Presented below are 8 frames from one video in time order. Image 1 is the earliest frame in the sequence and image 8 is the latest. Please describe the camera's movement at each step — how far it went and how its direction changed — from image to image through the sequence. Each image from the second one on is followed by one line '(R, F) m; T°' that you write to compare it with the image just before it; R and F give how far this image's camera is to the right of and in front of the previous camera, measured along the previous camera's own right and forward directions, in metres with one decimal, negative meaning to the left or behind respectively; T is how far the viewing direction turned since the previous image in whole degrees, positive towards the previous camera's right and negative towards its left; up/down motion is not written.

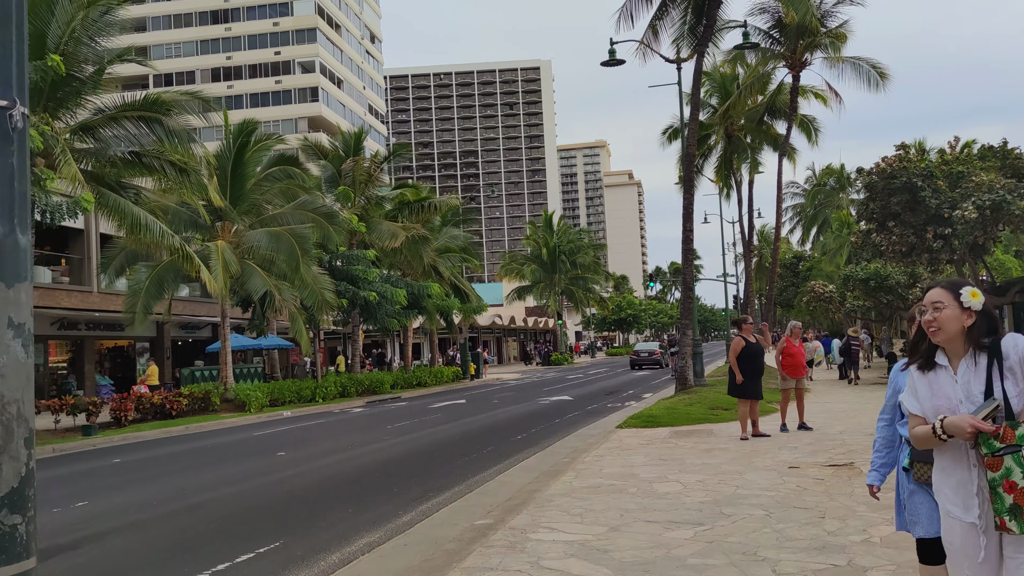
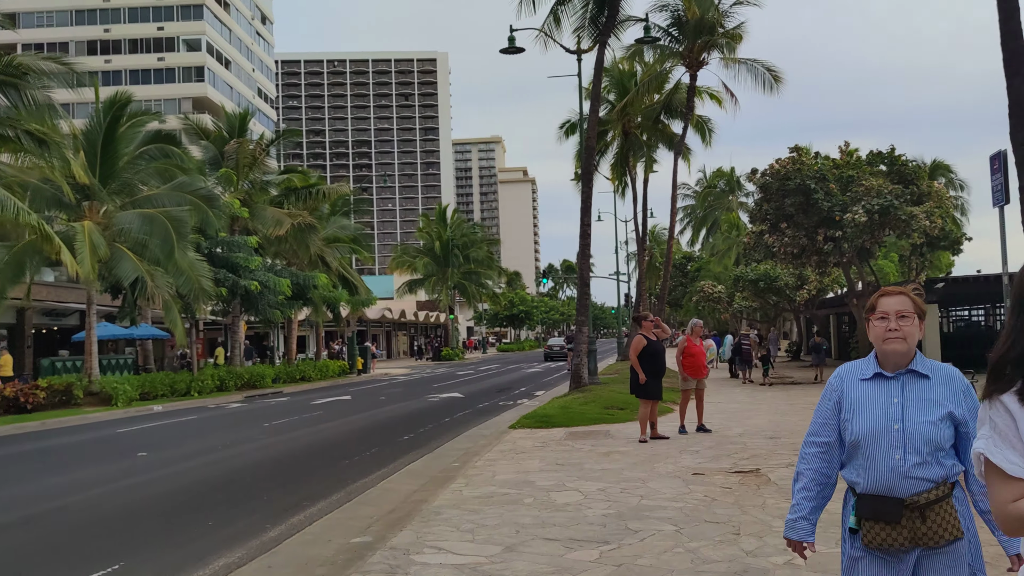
(0.0, +0.7) m; +6°
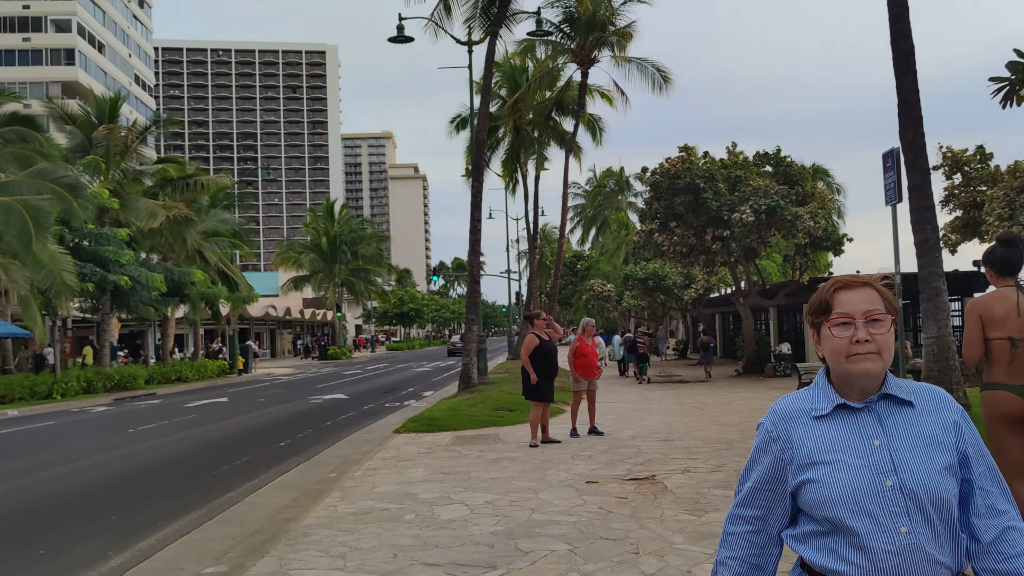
(+0.1, +0.6) m; +7°
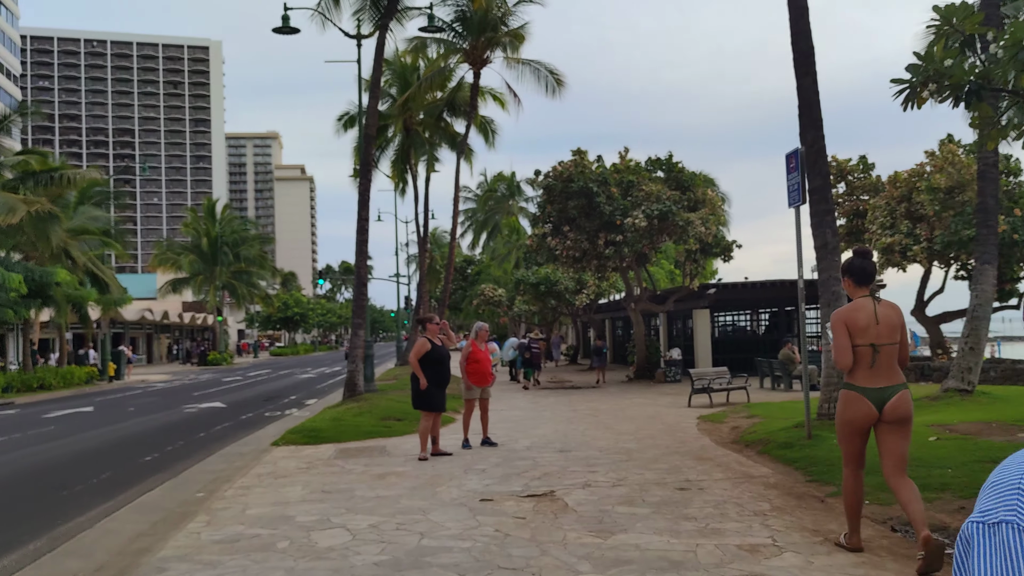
(0.0, +0.6) m; +7°
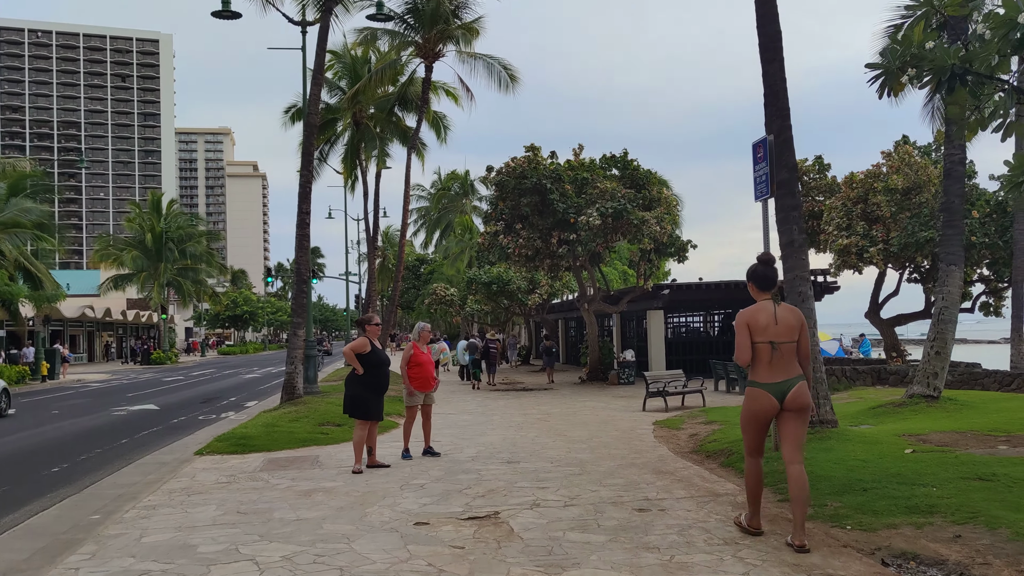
(+0.1, +0.7) m; +3°
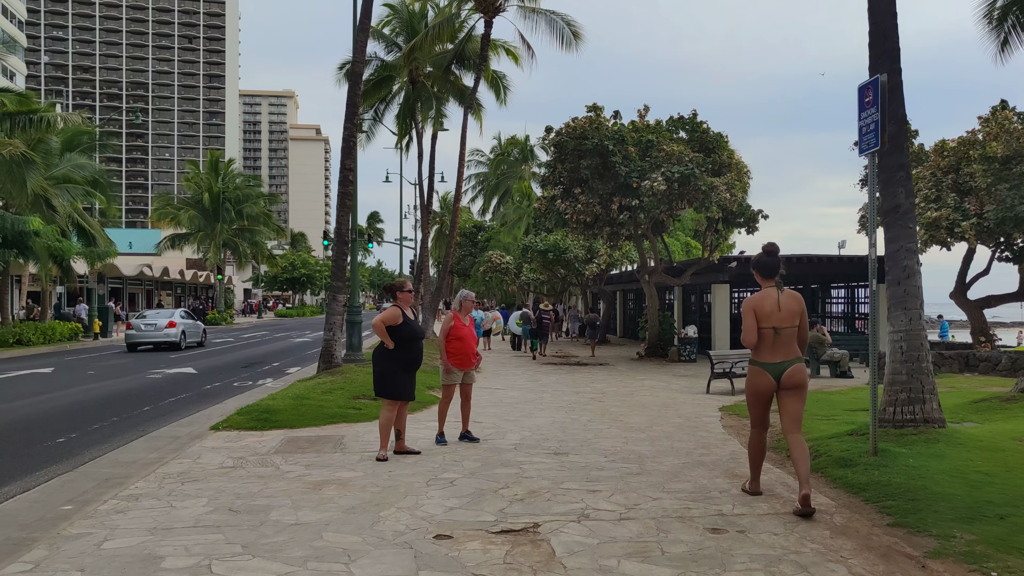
(0.0, +1.2) m; -3°
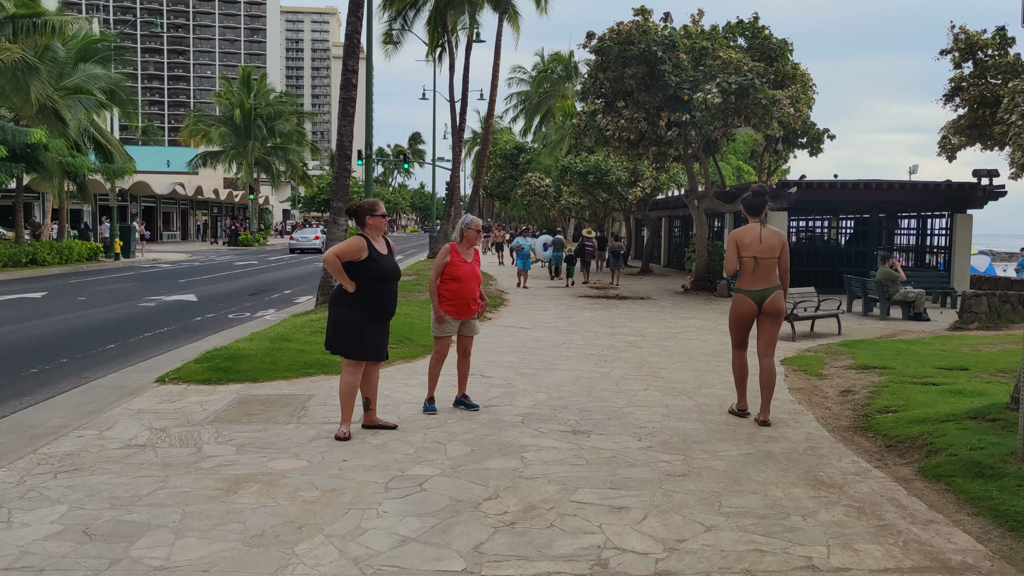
(+0.2, +1.9) m; -3°
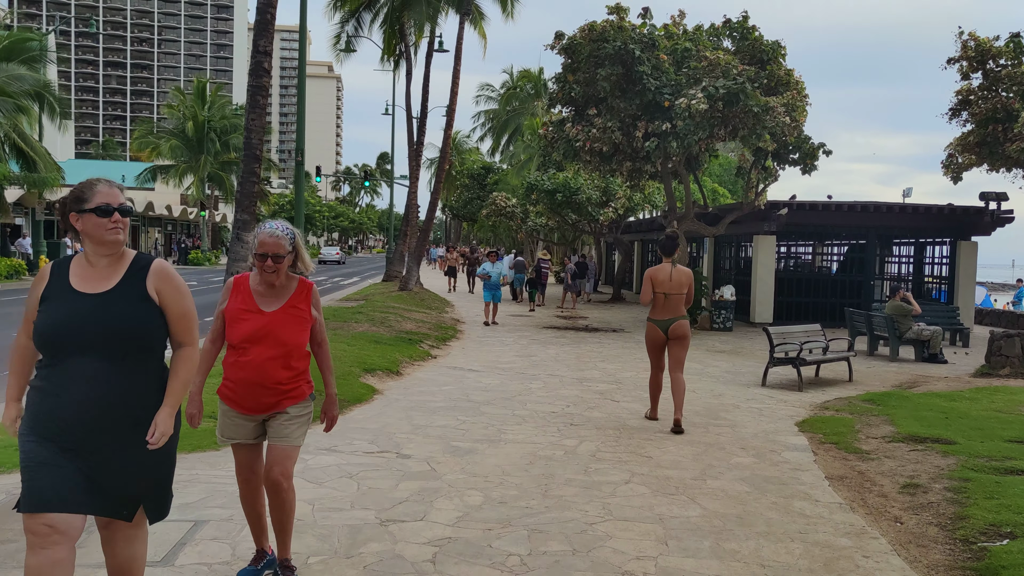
(+0.2, +2.3) m; +2°
